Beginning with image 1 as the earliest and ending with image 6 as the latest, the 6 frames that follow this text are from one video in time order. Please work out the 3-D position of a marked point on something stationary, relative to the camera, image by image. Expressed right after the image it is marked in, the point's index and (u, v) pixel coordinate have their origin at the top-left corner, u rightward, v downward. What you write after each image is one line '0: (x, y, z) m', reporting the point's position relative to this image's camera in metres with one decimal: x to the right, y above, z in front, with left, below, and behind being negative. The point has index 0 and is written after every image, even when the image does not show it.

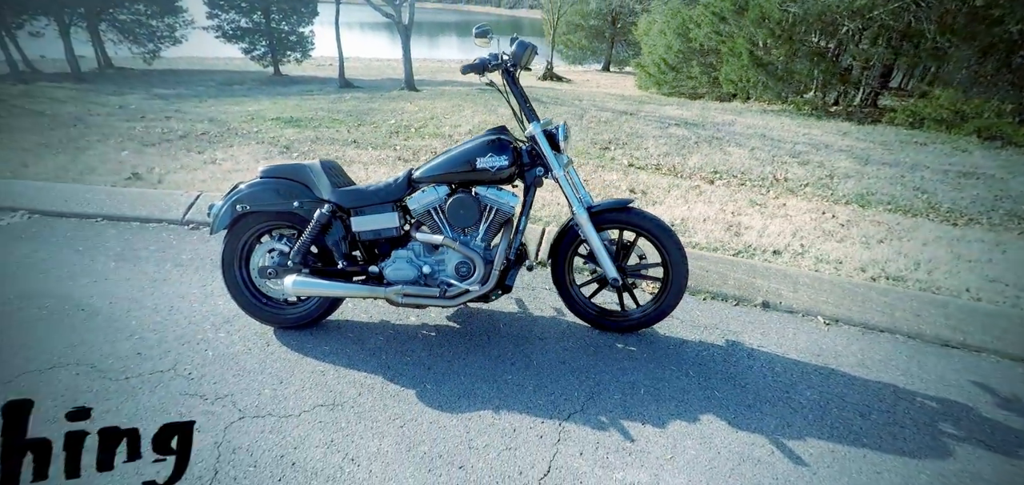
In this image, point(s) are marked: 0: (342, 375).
0: (-0.9, -0.7, +2.8) m
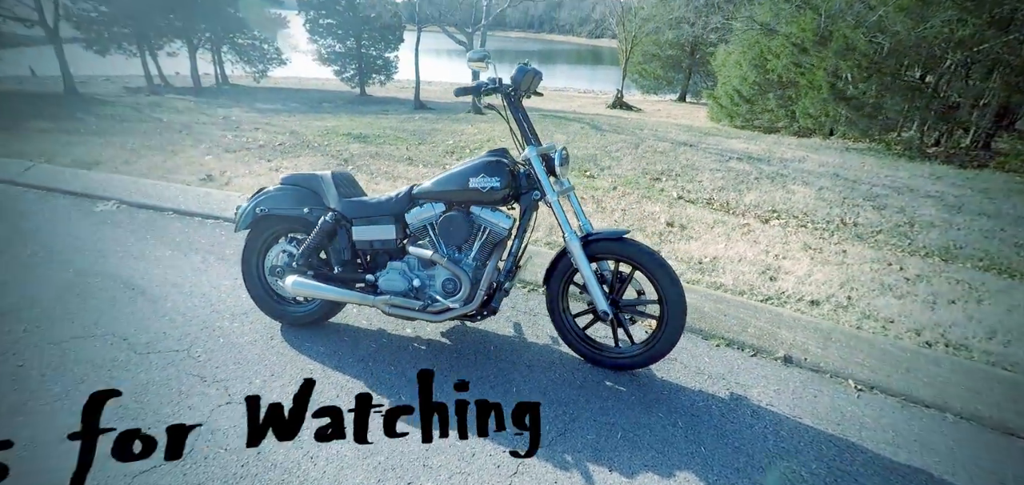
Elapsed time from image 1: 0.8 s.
0: (-1.0, -0.7, +2.9) m
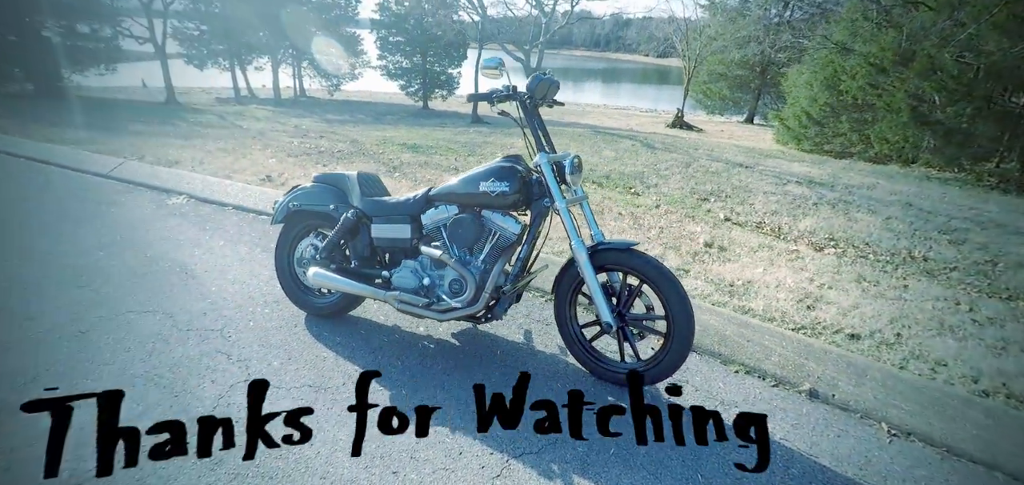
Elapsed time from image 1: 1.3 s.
0: (-1.0, -0.7, +3.1) m
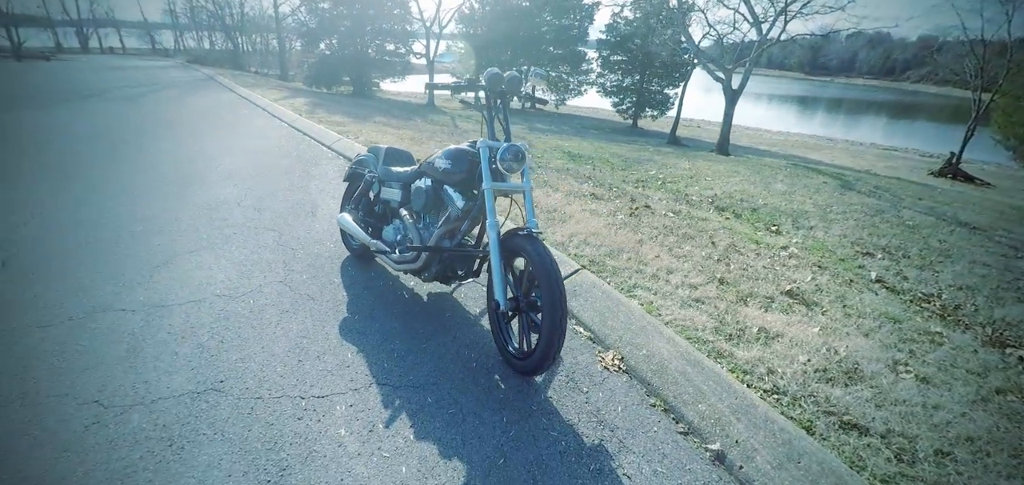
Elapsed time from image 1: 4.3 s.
0: (-1.3, -0.3, +3.9) m
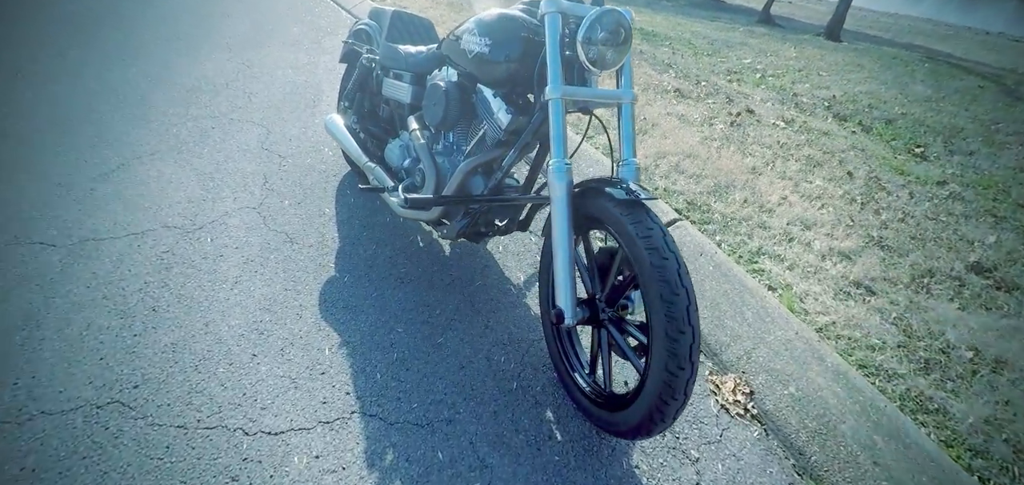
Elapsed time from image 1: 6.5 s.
0: (-1.0, +0.1, +2.8) m
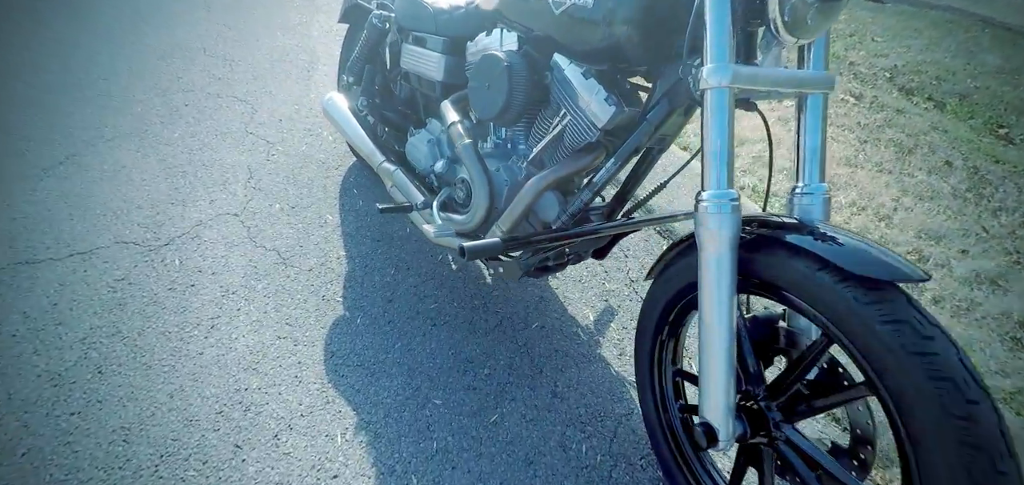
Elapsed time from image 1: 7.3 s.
0: (-0.7, 0.0, +2.1) m
